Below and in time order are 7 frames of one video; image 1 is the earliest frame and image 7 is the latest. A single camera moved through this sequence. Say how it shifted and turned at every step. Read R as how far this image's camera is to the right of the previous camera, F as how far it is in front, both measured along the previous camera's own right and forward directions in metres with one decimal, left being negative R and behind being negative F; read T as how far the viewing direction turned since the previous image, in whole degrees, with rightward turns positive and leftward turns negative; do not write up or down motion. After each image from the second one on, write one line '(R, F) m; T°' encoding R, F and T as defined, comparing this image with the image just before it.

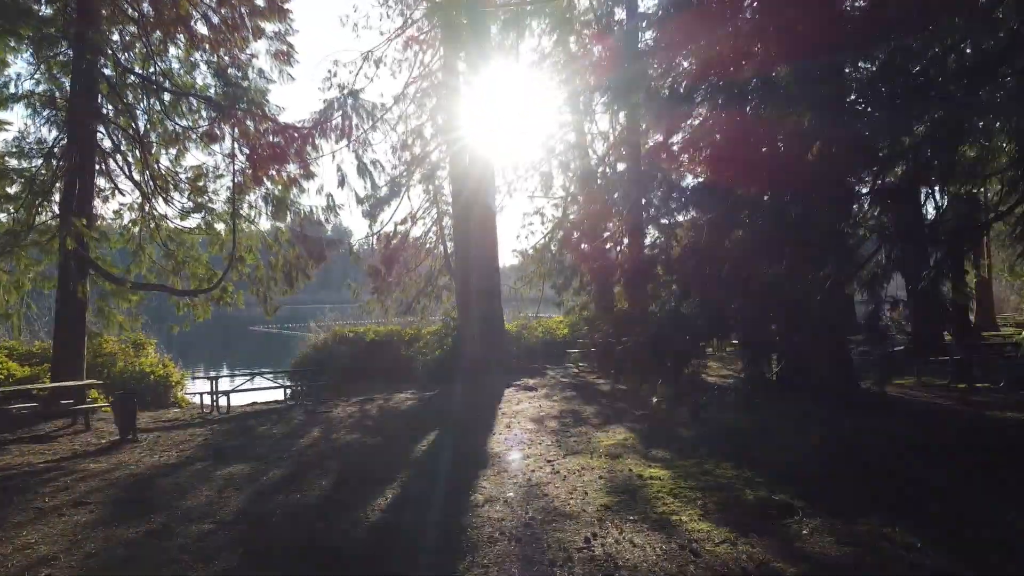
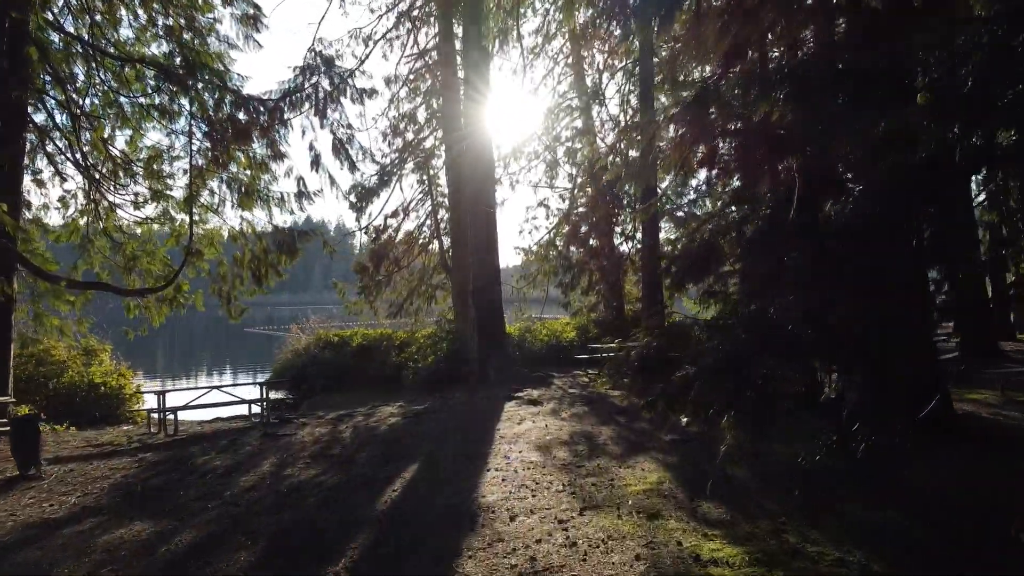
(0.0, +1.9) m; 0°
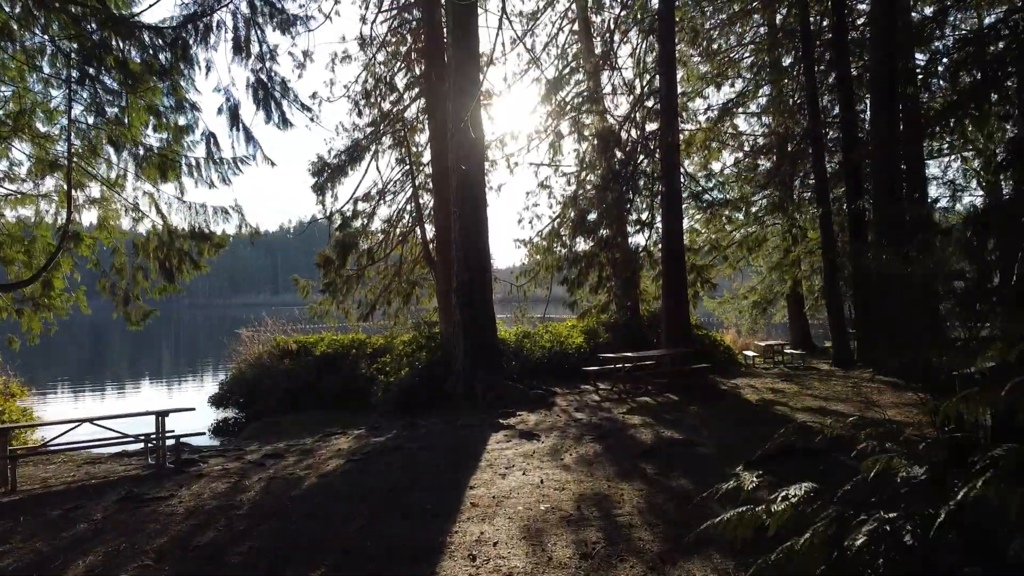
(+0.2, +3.0) m; -1°
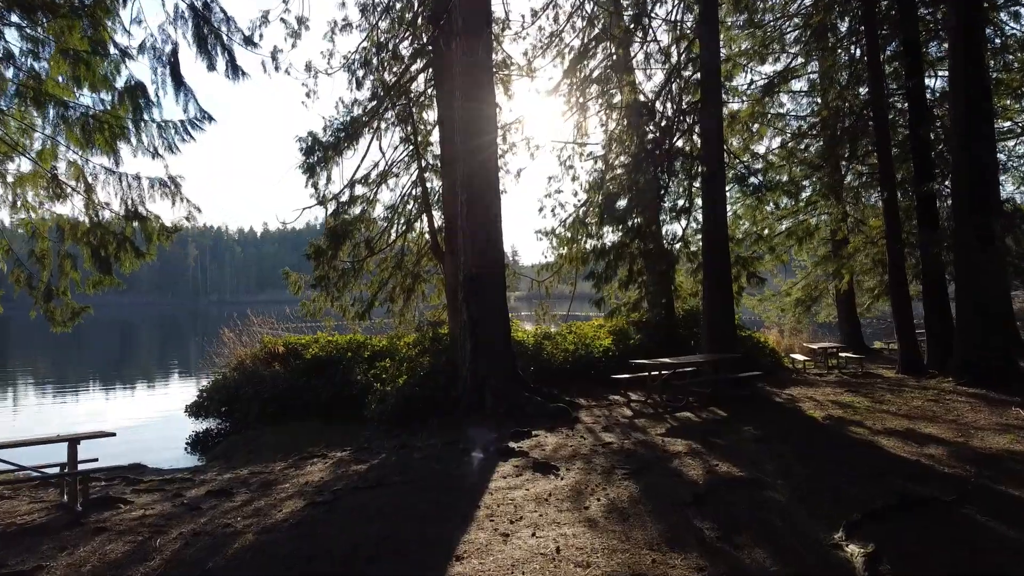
(+0.1, +1.9) m; -2°
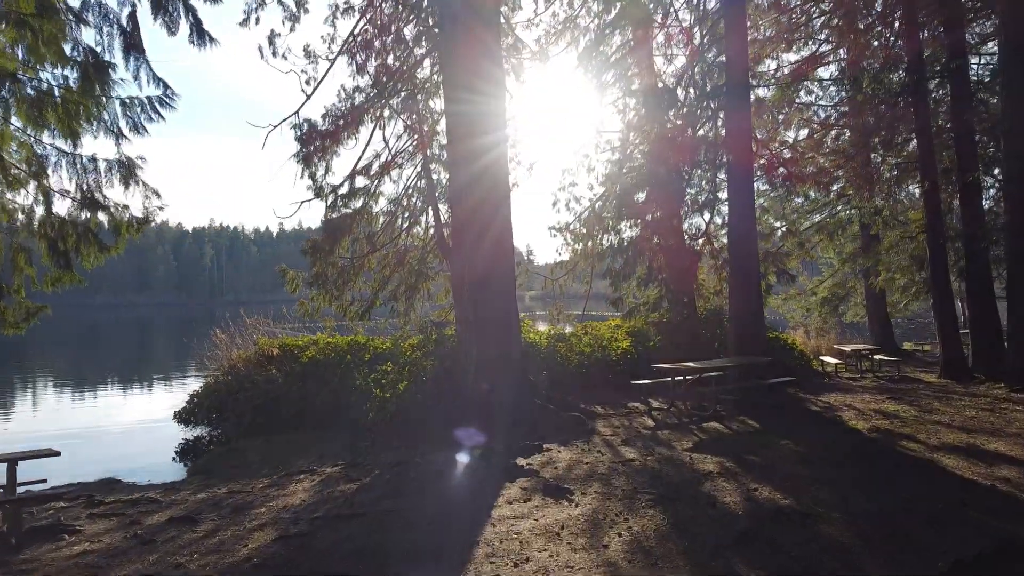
(+0.1, +0.9) m; -1°
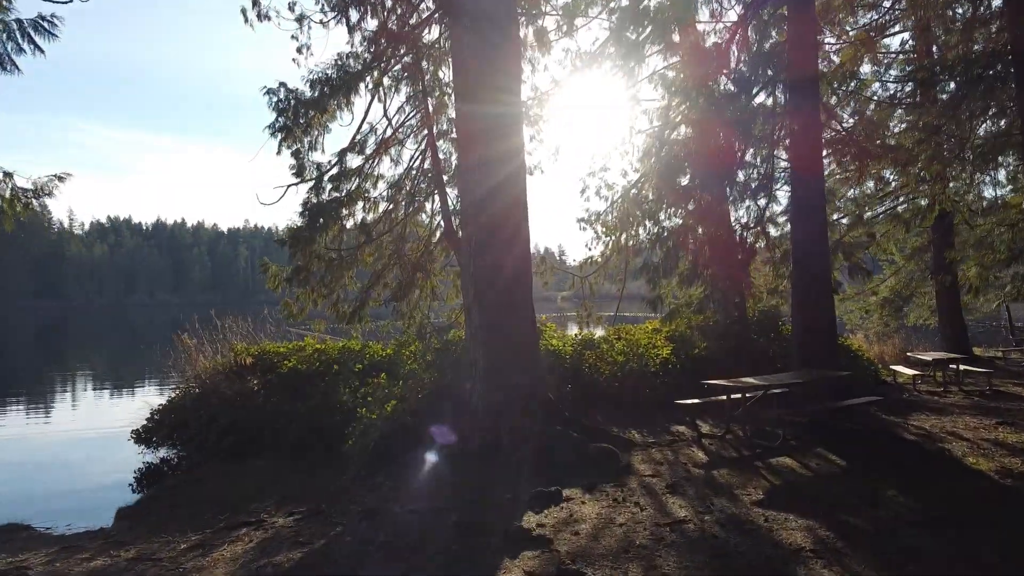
(+0.2, +2.1) m; -2°
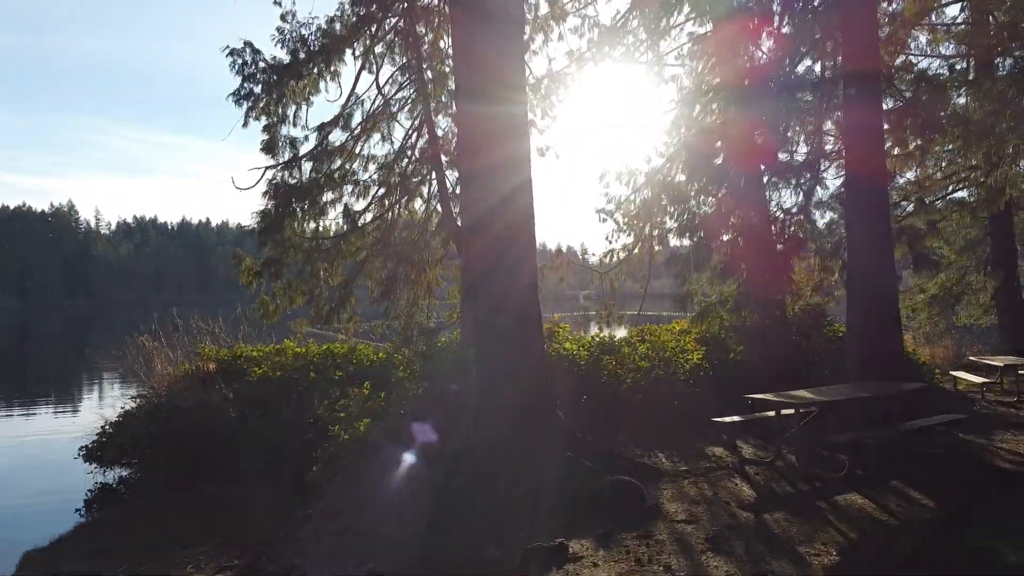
(+0.2, +1.5) m; -2°
